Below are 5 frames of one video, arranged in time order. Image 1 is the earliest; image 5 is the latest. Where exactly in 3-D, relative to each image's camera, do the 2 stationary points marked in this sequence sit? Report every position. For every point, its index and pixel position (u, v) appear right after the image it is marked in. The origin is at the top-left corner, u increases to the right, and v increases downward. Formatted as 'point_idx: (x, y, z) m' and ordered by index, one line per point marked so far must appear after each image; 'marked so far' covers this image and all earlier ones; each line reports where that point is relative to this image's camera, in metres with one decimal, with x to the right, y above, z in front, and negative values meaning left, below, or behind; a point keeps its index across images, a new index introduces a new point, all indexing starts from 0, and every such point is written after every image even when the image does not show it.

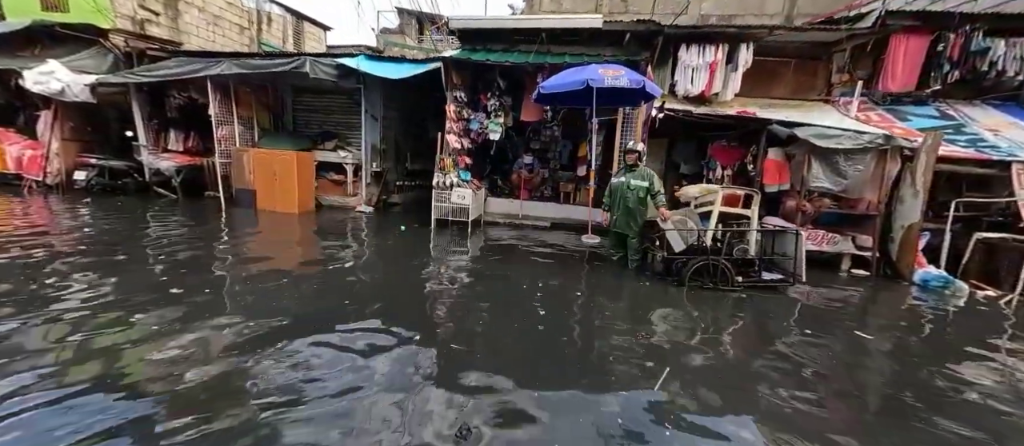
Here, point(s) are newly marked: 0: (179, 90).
0: (-8.5, +3.4, +10.5) m
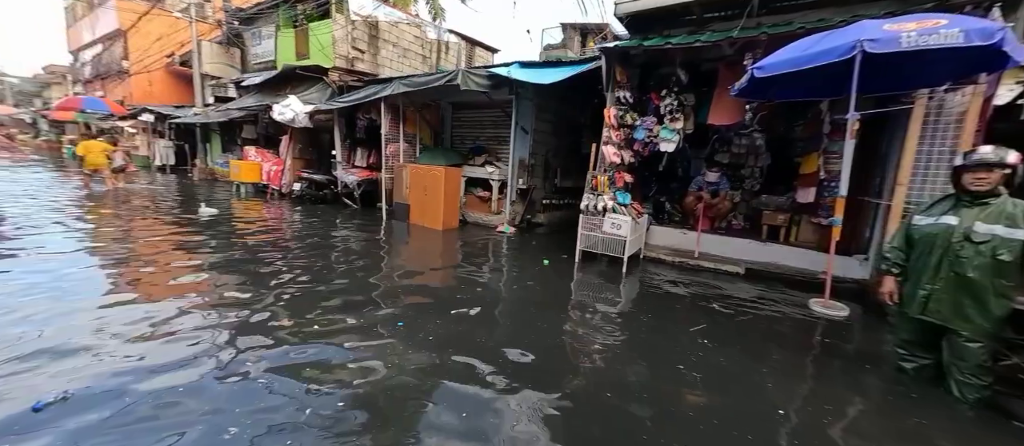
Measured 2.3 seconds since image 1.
0: (-4.1, +3.1, +11.5) m
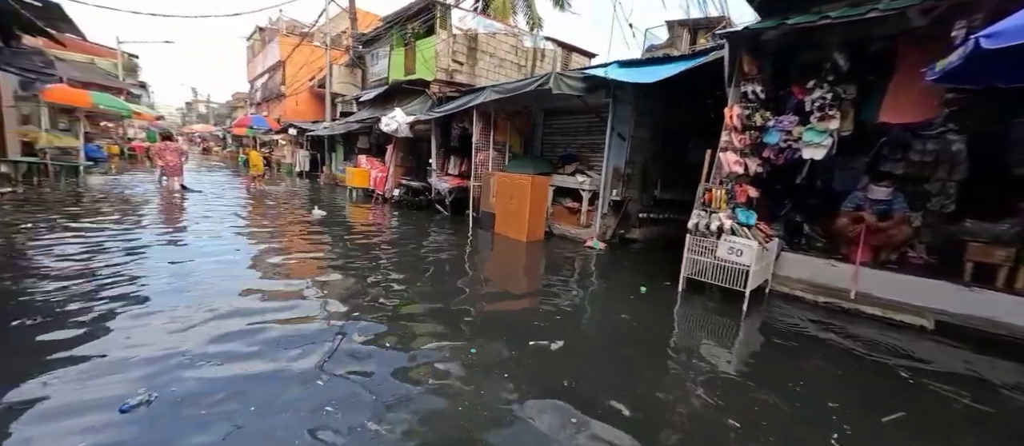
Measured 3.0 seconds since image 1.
0: (-1.6, +2.9, +11.5) m
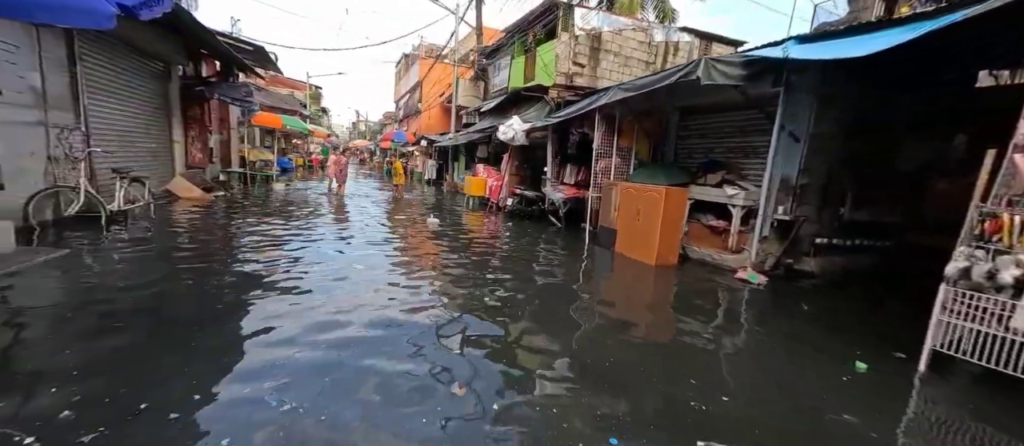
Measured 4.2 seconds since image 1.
0: (+1.6, +2.5, +10.4) m
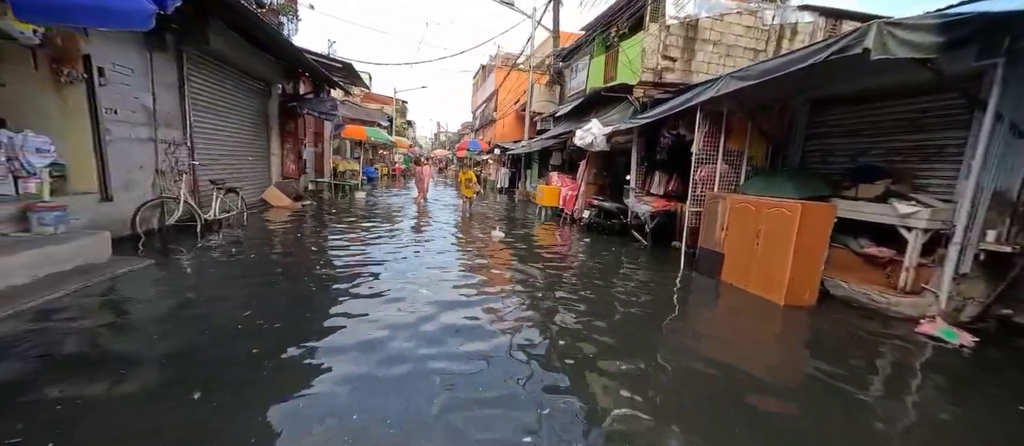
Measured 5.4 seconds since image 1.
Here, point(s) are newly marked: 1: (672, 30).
0: (+3.4, +2.1, +8.9) m
1: (+4.4, +5.4, +11.4) m
